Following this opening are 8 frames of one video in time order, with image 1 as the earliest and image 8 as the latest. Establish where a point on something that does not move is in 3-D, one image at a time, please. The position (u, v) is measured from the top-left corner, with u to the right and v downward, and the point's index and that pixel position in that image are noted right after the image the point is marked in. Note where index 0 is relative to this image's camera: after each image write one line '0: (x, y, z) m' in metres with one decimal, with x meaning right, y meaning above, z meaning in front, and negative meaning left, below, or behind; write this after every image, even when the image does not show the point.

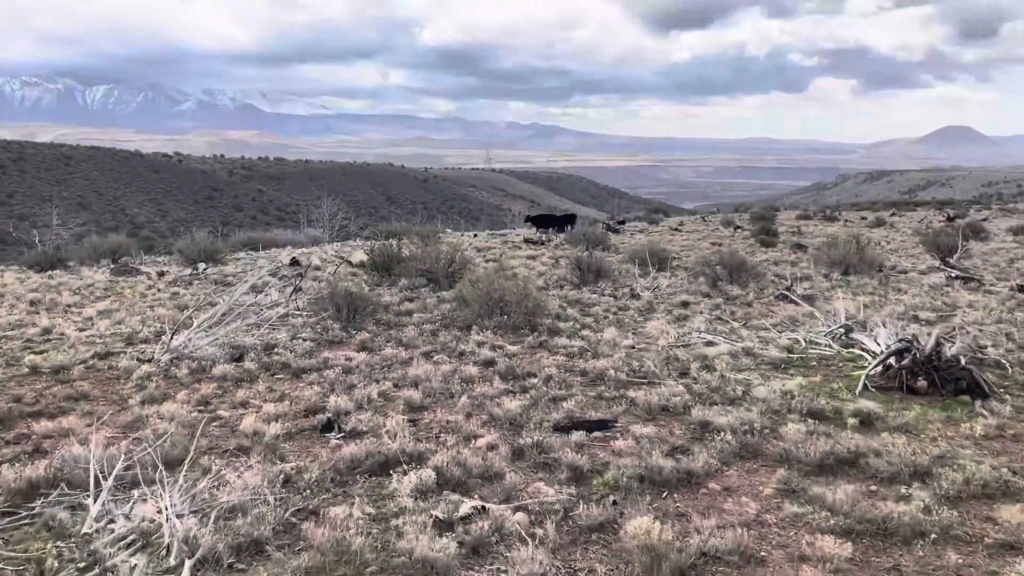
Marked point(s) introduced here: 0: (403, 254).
0: (-2.0, +0.6, +14.4) m
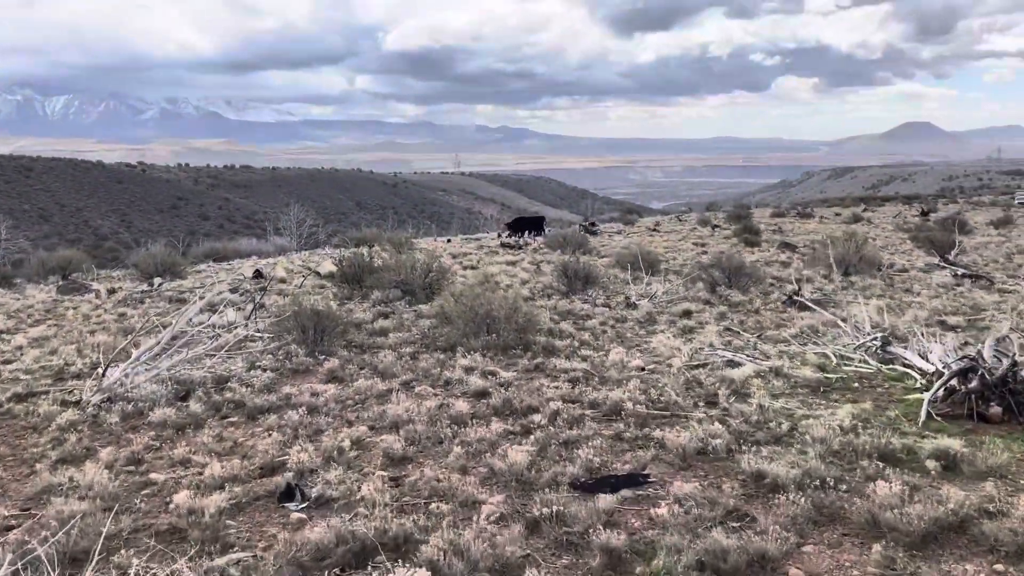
0: (-2.3, +0.3, +13.3) m
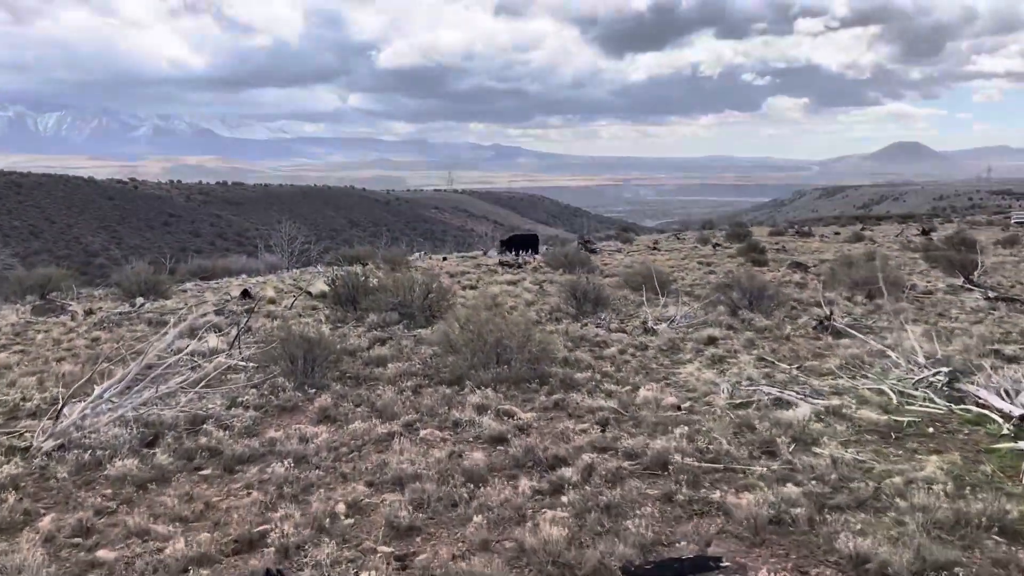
0: (-2.2, 0.0, +12.5) m
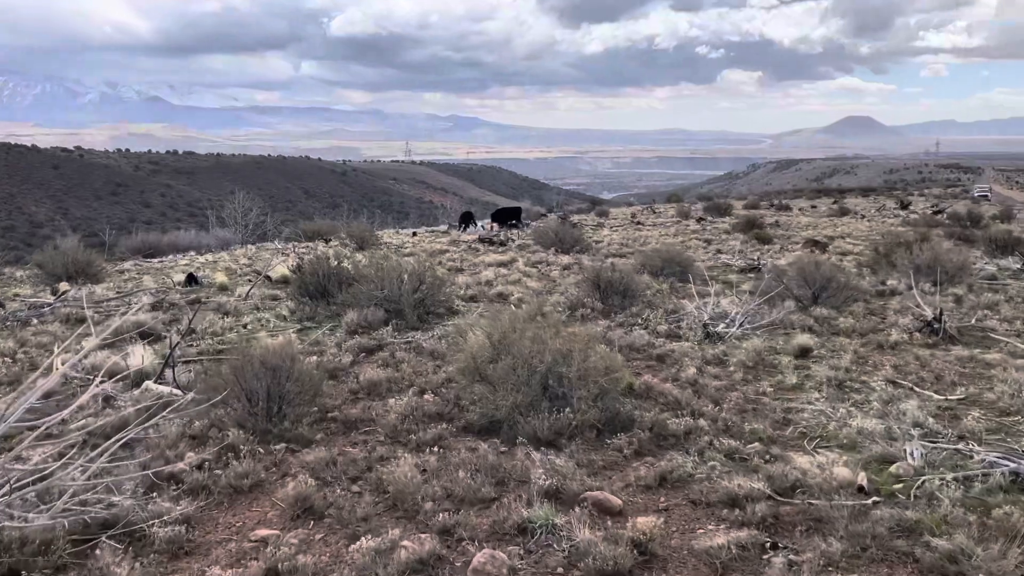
0: (-2.1, +0.2, +10.2) m
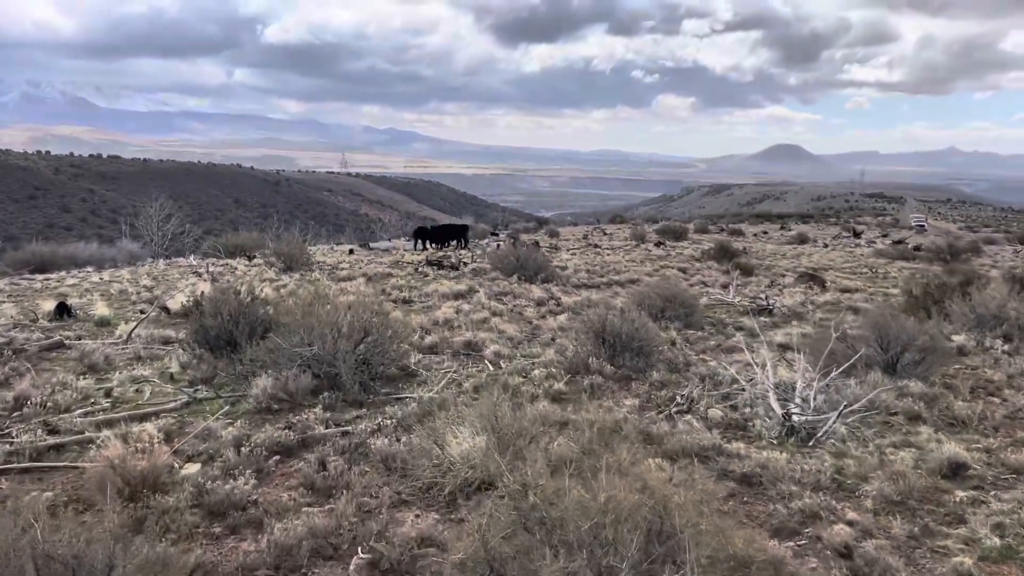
0: (-2.3, -0.3, +7.5) m
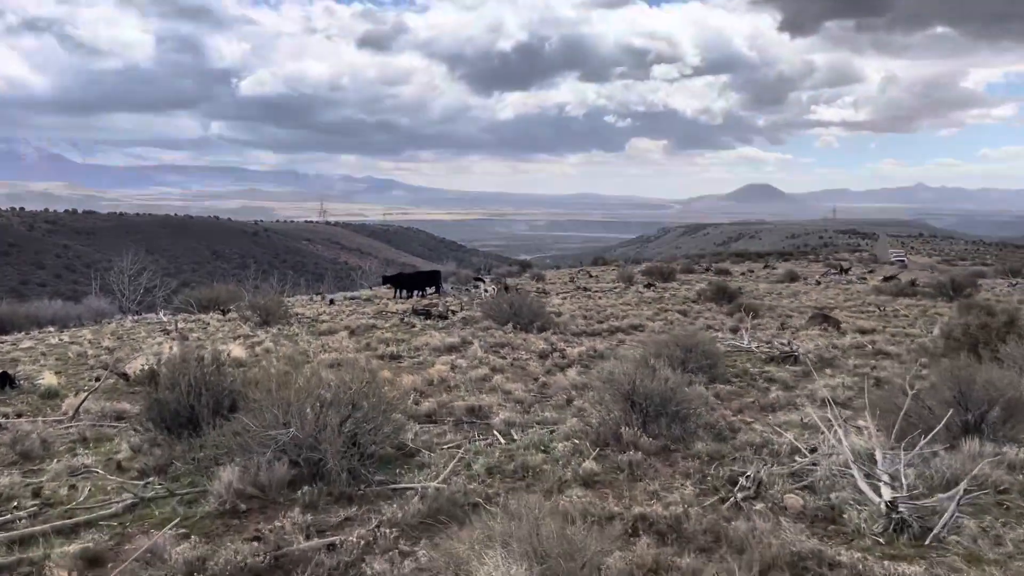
0: (-2.2, -0.8, +6.4) m
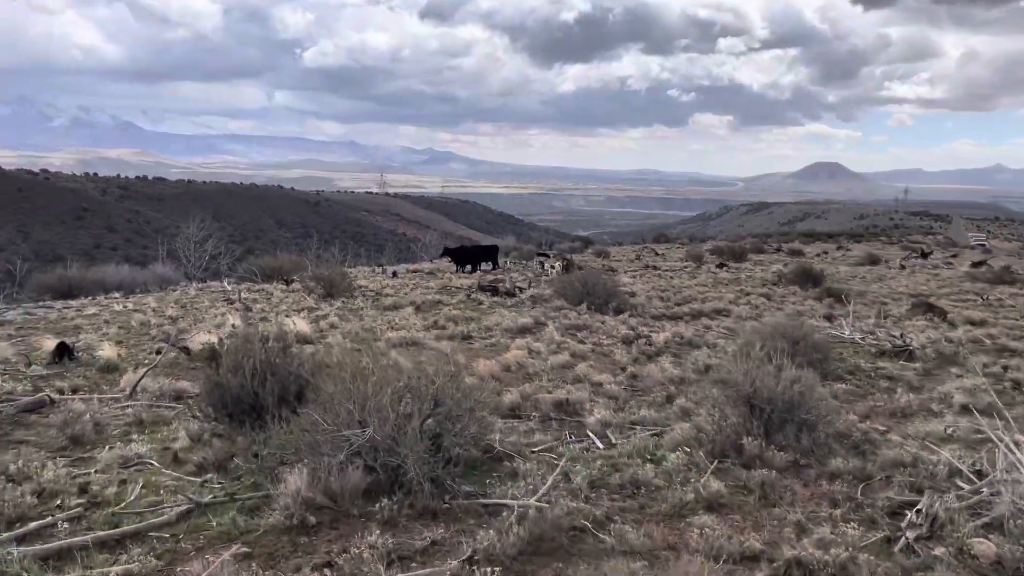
0: (-1.5, -0.6, +5.7) m
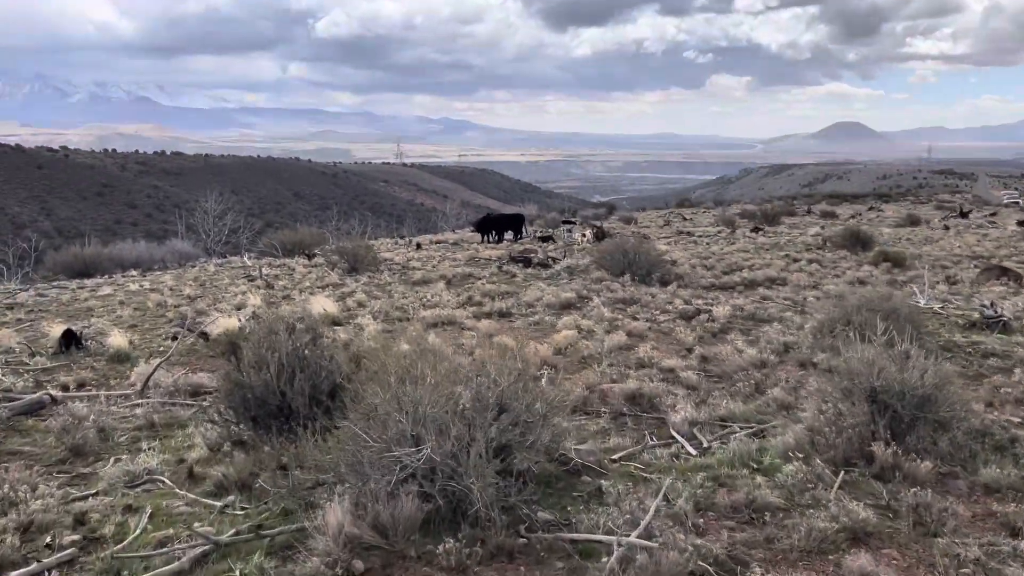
0: (-1.1, -0.5, +4.9) m
